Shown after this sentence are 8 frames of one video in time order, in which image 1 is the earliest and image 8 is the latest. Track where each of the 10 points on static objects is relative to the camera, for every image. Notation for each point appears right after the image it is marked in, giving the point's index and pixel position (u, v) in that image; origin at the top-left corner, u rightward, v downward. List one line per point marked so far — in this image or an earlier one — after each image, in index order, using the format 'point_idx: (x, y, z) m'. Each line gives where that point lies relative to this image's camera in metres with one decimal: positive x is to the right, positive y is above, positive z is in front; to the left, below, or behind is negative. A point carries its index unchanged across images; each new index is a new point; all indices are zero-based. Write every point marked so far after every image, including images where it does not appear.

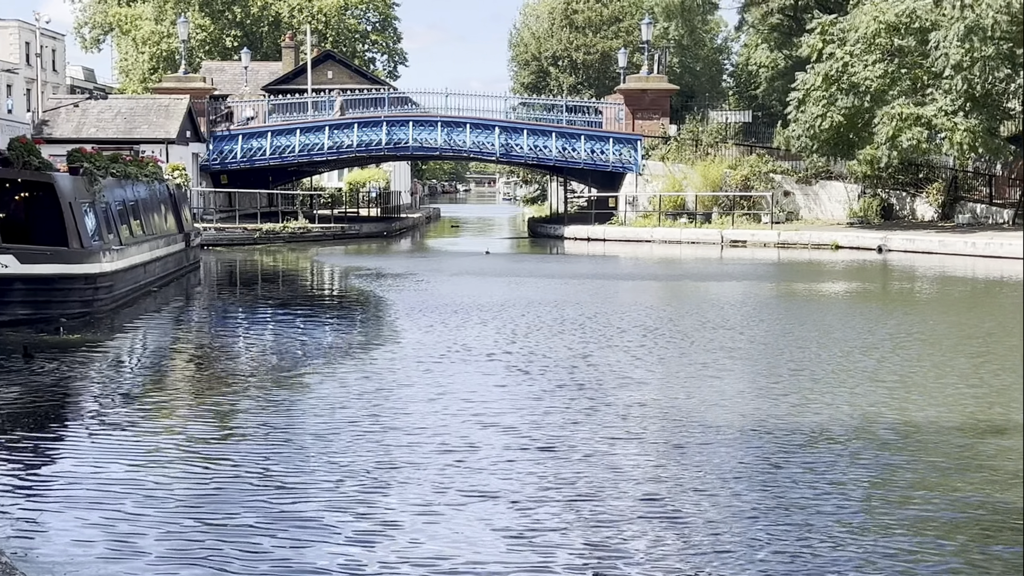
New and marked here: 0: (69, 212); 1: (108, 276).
0: (-5.8, +1.0, +18.4) m
1: (-5.5, +0.2, +19.3) m
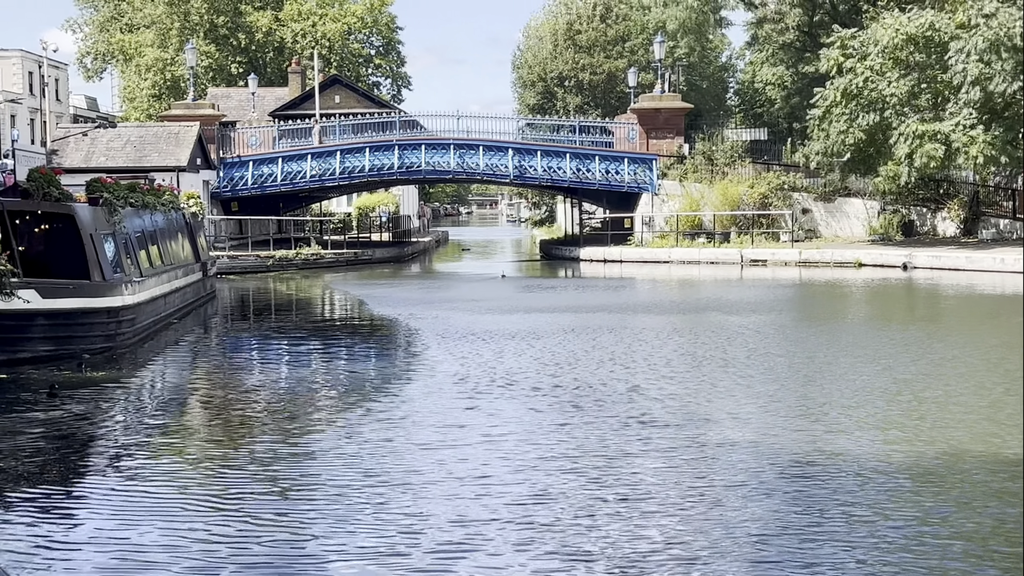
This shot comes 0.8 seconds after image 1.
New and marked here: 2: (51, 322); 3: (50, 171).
0: (-5.3, +0.6, +17.9) m
1: (-5.1, -0.3, +18.8) m
2: (-5.4, -0.4, +16.5) m
3: (-5.8, +1.5, +17.8) m
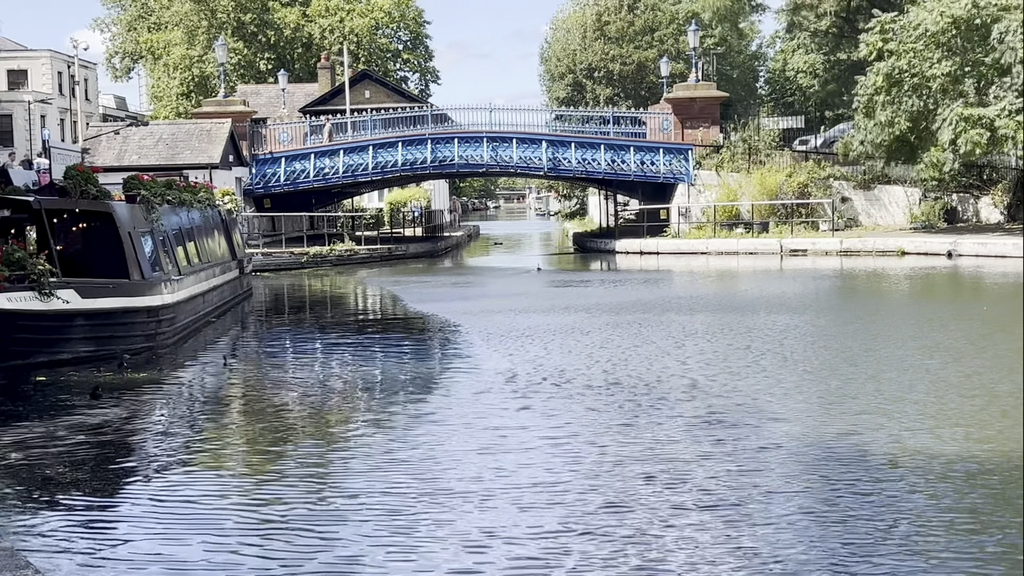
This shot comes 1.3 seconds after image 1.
0: (-4.8, +0.6, +17.6) m
1: (-4.5, -0.3, +18.5) m
2: (-4.8, -0.4, +16.2) m
3: (-5.2, +1.5, +17.5) m
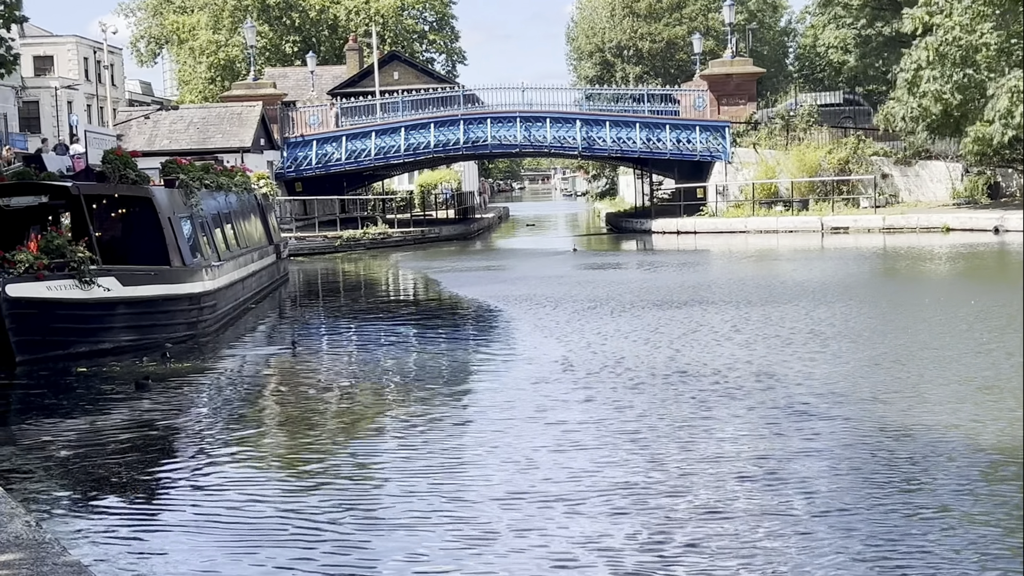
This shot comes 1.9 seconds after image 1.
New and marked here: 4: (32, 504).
0: (-4.2, +0.7, +17.2) m
1: (-3.8, -0.1, +18.0) m
2: (-4.2, -0.2, +15.8) m
3: (-4.7, +1.6, +17.0) m
4: (-3.1, -1.4, +9.1) m
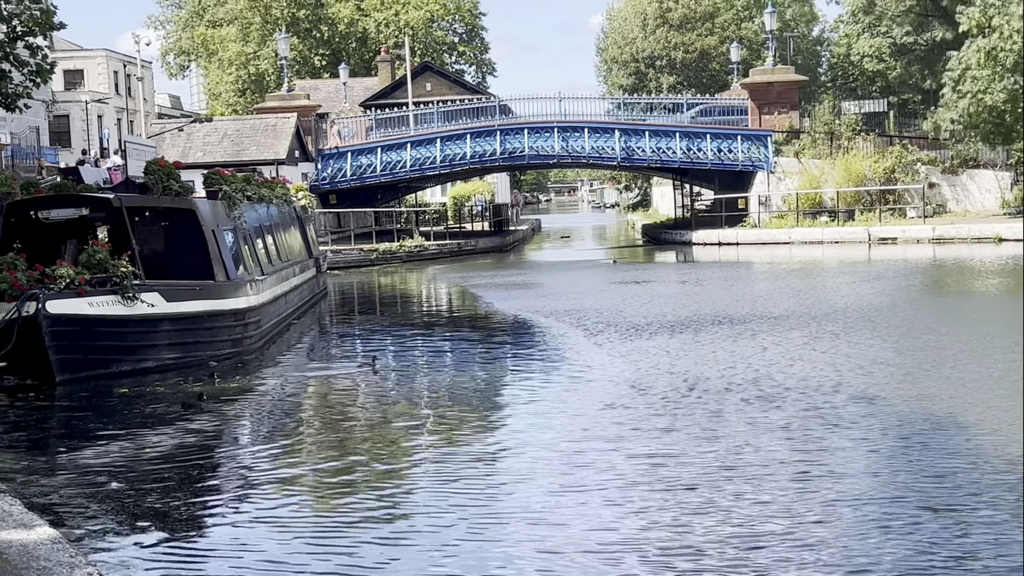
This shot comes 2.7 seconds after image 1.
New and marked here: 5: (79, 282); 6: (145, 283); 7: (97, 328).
0: (-3.5, +0.6, +16.5) m
1: (-3.2, -0.3, +17.4) m
2: (-3.6, -0.4, +15.2) m
3: (-4.0, +1.4, +16.4) m
4: (-2.6, -1.5, +8.5) m
5: (-4.3, +0.1, +14.2) m
6: (-3.8, 0.0, +14.7) m
7: (-4.2, -0.4, +14.2) m
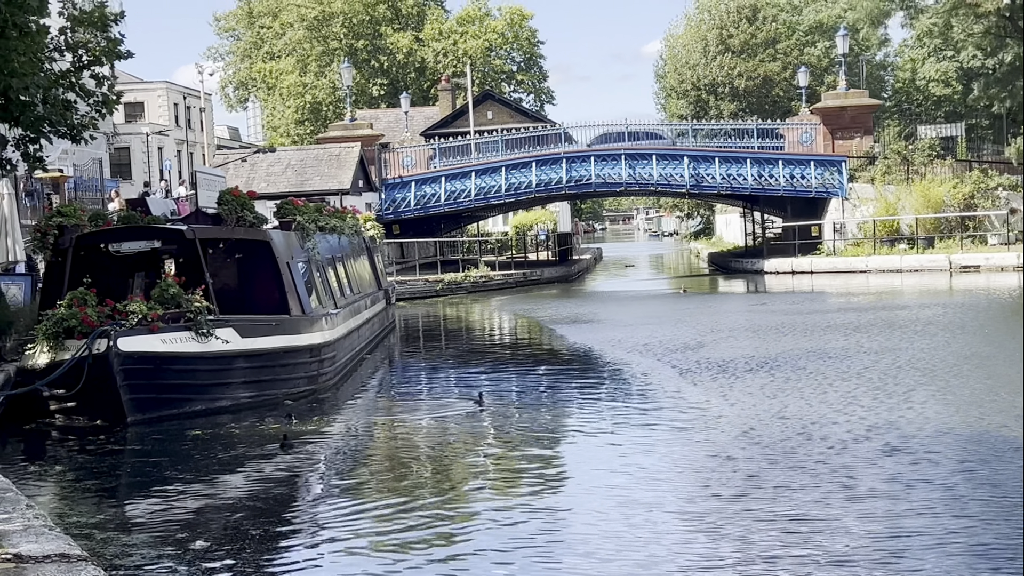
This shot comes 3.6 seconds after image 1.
0: (-2.5, +0.2, +15.9) m
1: (-2.2, -0.7, +16.7) m
2: (-2.7, -0.8, +14.5) m
3: (-3.0, +1.1, +15.8) m
4: (-1.9, -1.7, +7.7) m
5: (-3.4, -0.3, +13.5) m
6: (-2.9, -0.3, +14.0) m
7: (-3.3, -0.7, +13.5) m
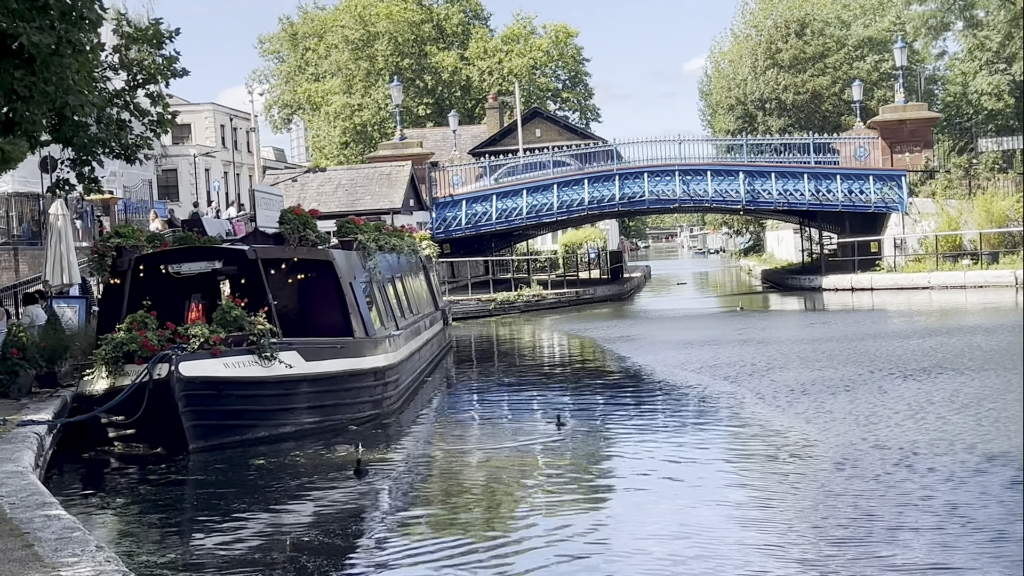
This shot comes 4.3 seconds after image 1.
0: (-1.8, -0.1, +15.4) m
1: (-1.4, -0.9, +16.2) m
2: (-1.9, -1.0, +14.0) m
3: (-2.3, +0.8, +15.3) m
4: (-1.4, -1.8, +7.2) m
5: (-2.7, -0.5, +13.1) m
6: (-2.2, -0.5, +13.5) m
7: (-2.6, -0.9, +13.0) m
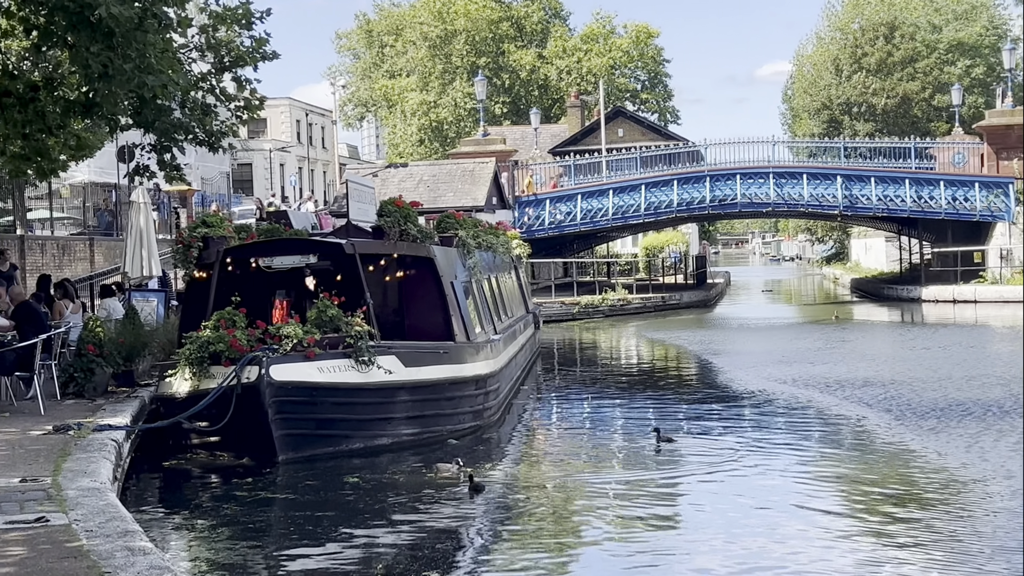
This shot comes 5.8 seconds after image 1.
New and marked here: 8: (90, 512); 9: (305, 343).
0: (-0.6, -0.1, +14.2) m
1: (-0.2, -0.9, +14.9) m
2: (-0.9, -1.0, +12.8) m
3: (-1.1, +0.8, +14.1) m
4: (-0.7, -1.8, +6.0) m
5: (-1.7, -0.5, +11.9) m
6: (-1.1, -0.5, +12.4) m
7: (-1.6, -0.9, +11.9) m
8: (-2.3, -1.2, +7.7) m
9: (-1.7, -0.5, +11.8) m
